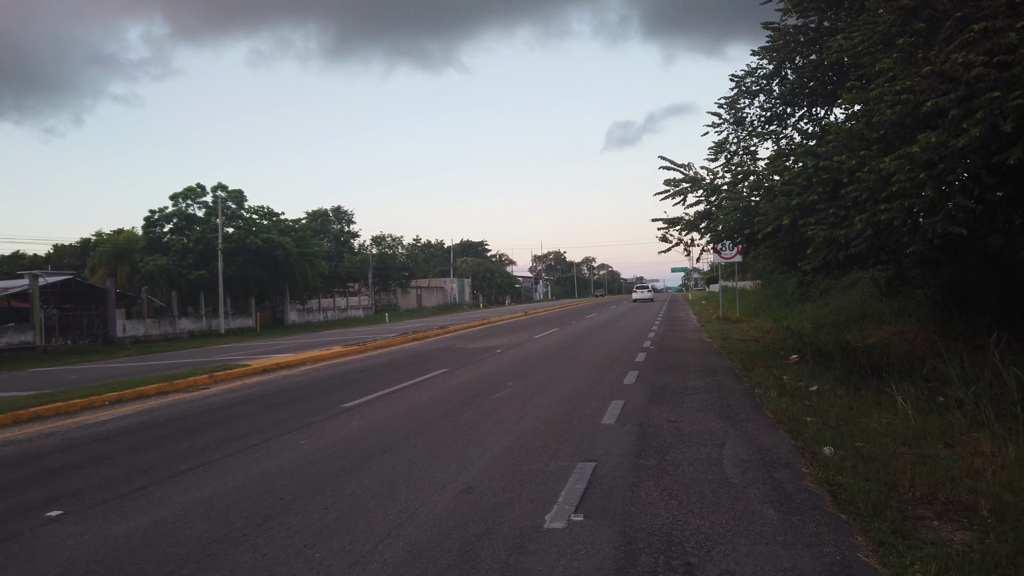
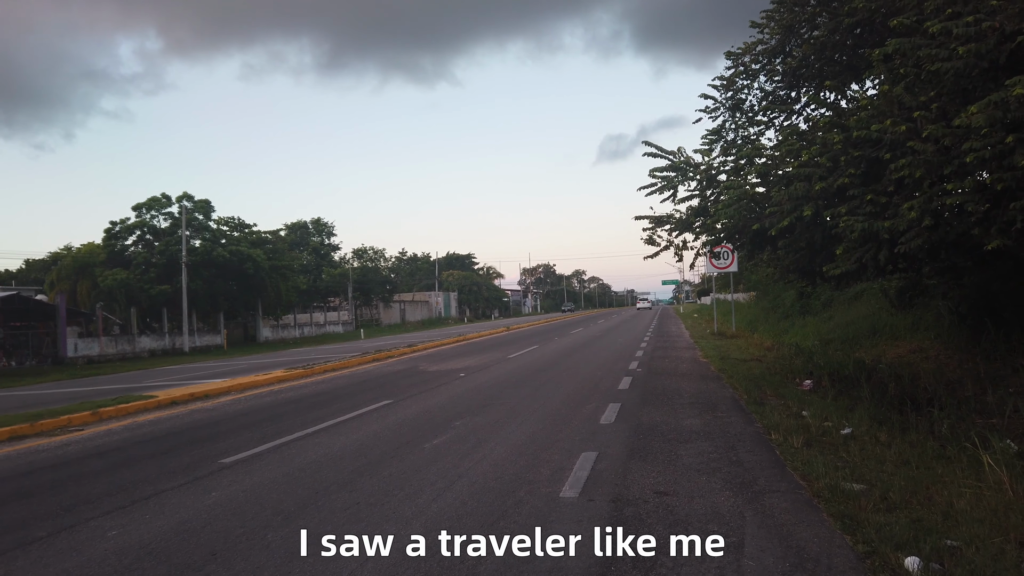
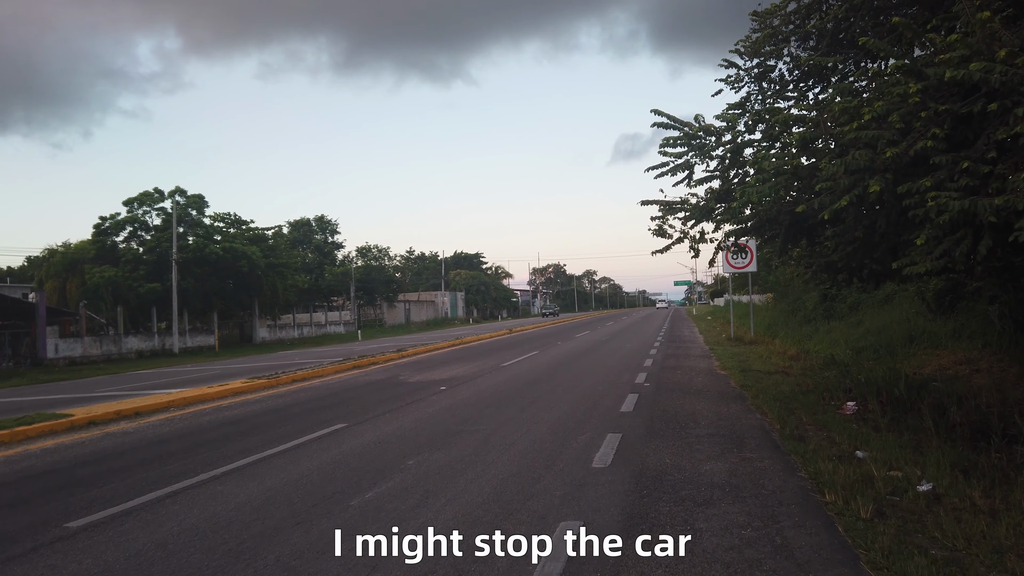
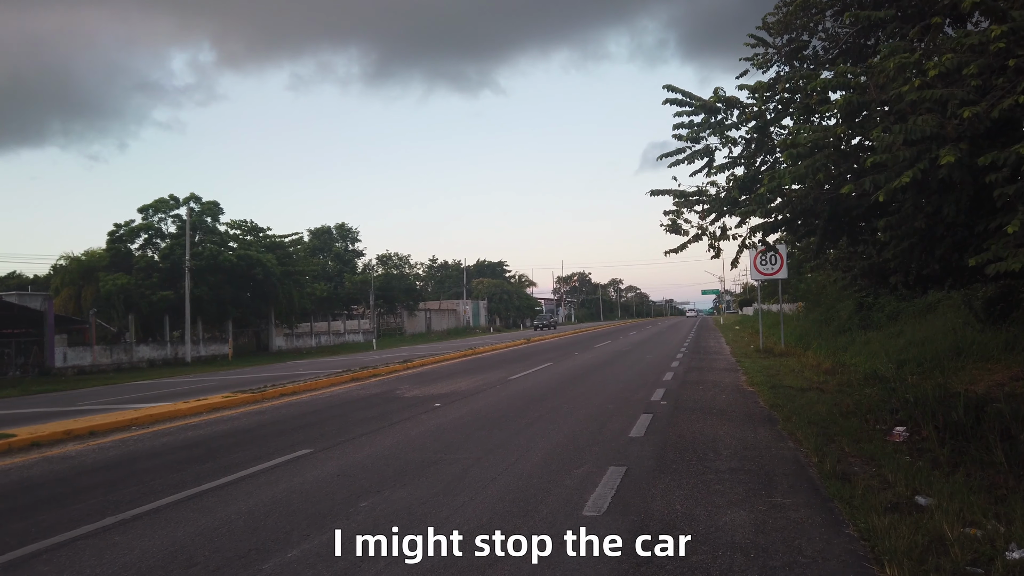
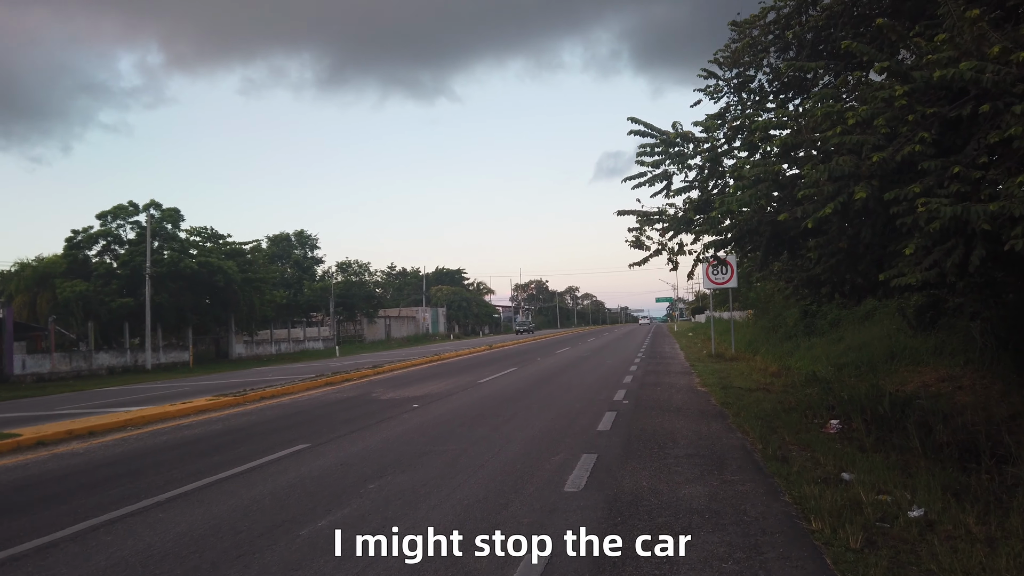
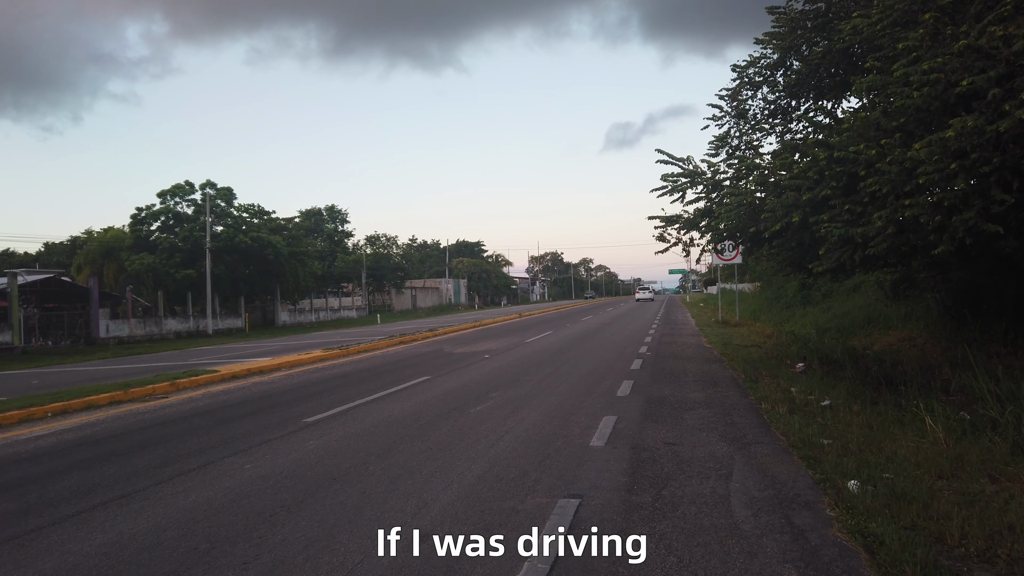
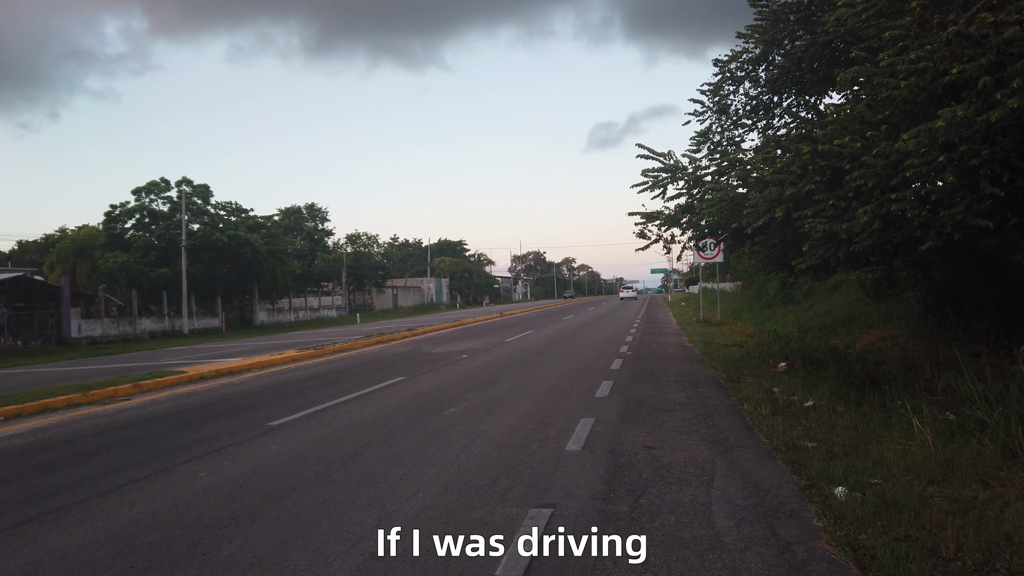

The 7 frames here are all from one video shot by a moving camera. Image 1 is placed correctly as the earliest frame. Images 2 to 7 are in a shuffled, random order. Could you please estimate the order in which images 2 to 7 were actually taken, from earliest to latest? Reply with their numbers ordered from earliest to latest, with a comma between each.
6, 7, 2, 3, 5, 4
